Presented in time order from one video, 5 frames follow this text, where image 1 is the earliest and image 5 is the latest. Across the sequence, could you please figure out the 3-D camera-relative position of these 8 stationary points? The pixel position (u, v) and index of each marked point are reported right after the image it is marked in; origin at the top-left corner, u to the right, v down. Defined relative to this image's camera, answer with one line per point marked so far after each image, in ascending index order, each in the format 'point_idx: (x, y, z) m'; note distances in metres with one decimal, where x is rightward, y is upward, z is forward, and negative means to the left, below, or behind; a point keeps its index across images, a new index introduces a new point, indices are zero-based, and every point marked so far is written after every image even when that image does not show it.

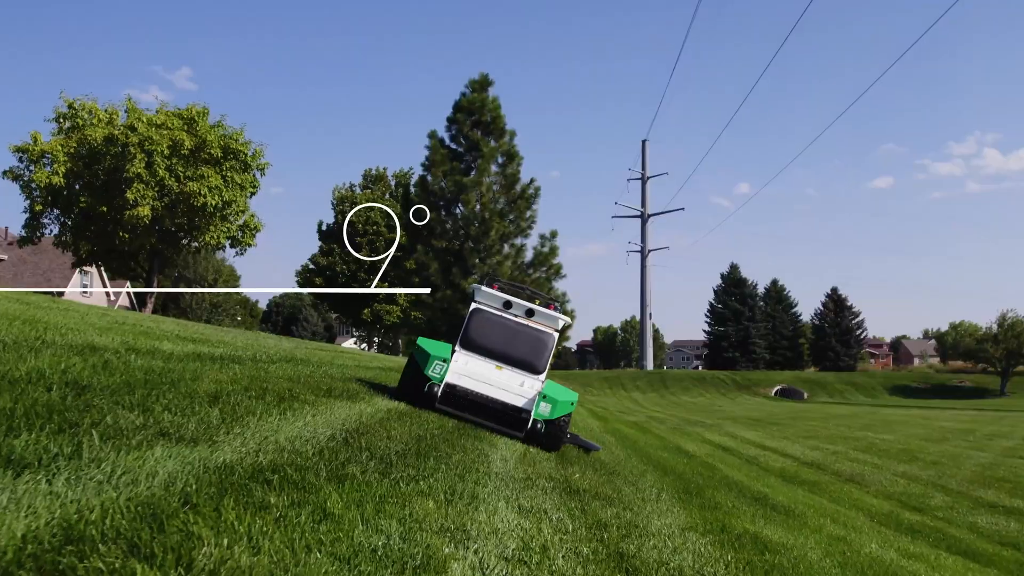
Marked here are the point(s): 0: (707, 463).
0: (+3.6, -3.2, +15.2) m
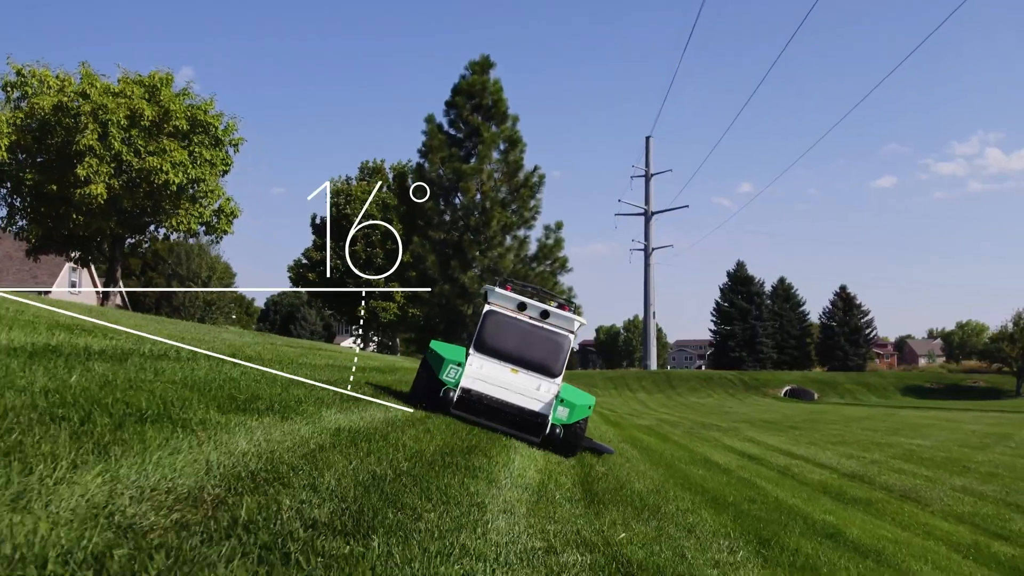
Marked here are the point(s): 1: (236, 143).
0: (+3.7, -3.0, +12.8) m
1: (-6.5, +3.4, +19.5) m
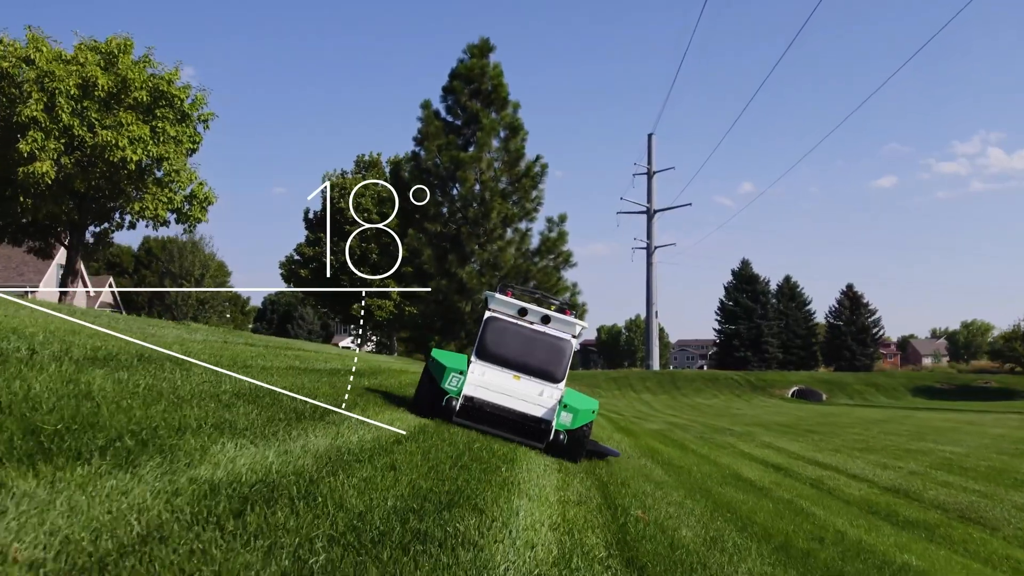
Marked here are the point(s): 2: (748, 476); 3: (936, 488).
0: (+3.7, -2.8, +10.8) m
1: (-6.5, +3.6, +17.5) m
2: (+4.0, -3.2, +14.0) m
3: (+8.7, -4.1, +16.8) m
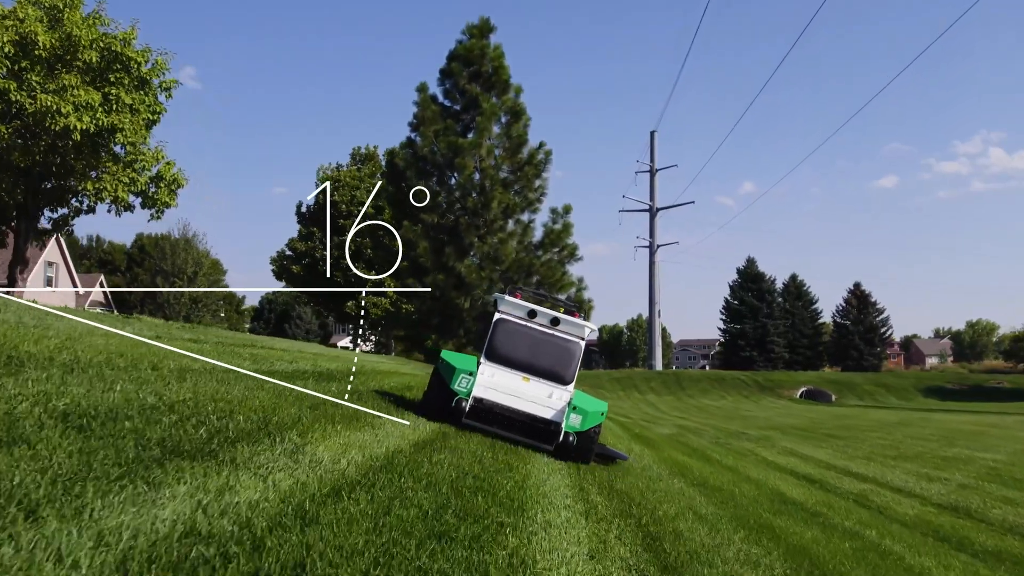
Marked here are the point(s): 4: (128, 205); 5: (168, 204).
0: (+3.7, -2.6, +8.8) m
1: (-6.5, +3.8, +15.4) m
2: (+4.1, -3.0, +12.0) m
3: (+8.7, -3.9, +14.8) m
4: (-8.6, +1.9, +18.3) m
5: (-7.9, +1.9, +18.9) m
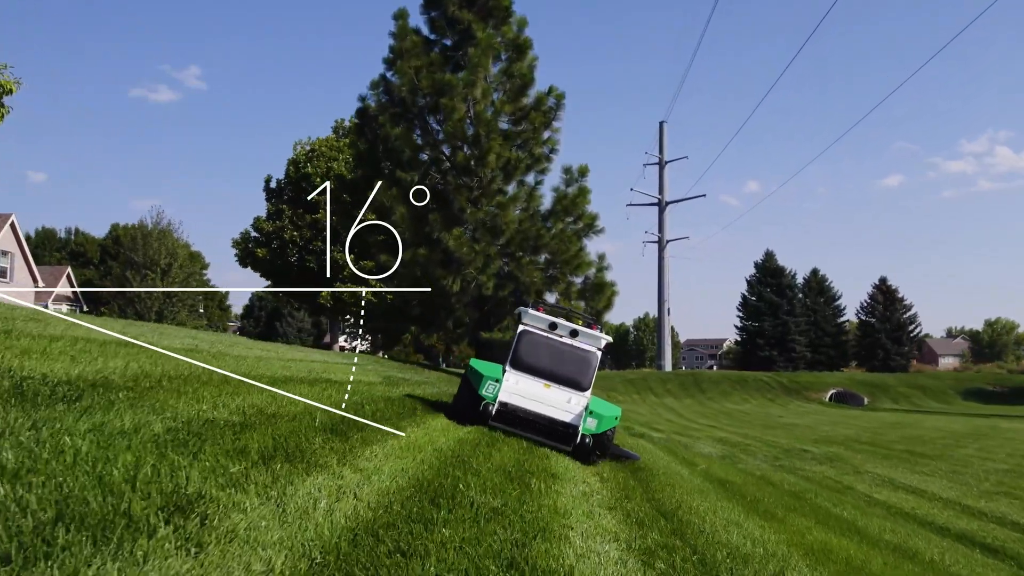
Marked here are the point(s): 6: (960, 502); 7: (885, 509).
0: (+3.7, -2.0, +2.2) m
1: (-6.5, +4.4, +8.8) m
2: (+4.1, -2.4, +5.3) m
3: (+8.7, -3.3, +8.1) m
4: (-8.5, +2.5, +11.8) m
5: (-7.9, +2.6, +12.4) m
6: (+8.8, -4.2, +16.3) m
7: (+6.3, -3.7, +13.7) m
